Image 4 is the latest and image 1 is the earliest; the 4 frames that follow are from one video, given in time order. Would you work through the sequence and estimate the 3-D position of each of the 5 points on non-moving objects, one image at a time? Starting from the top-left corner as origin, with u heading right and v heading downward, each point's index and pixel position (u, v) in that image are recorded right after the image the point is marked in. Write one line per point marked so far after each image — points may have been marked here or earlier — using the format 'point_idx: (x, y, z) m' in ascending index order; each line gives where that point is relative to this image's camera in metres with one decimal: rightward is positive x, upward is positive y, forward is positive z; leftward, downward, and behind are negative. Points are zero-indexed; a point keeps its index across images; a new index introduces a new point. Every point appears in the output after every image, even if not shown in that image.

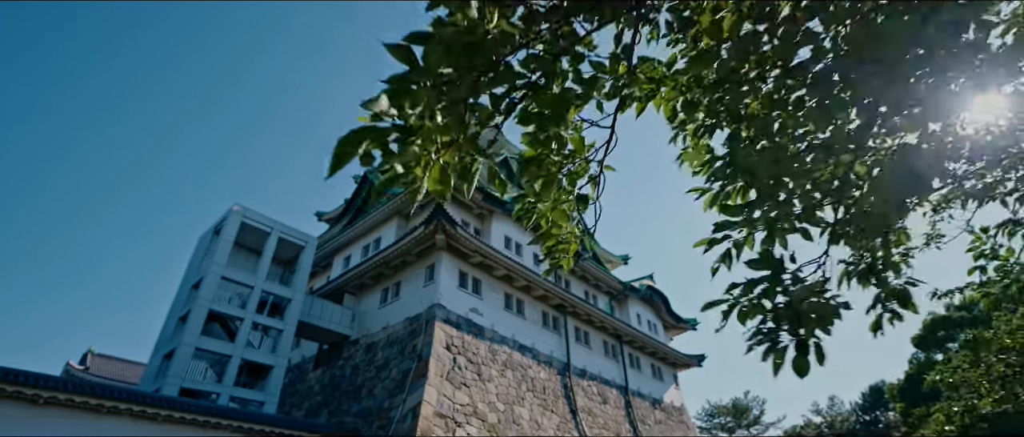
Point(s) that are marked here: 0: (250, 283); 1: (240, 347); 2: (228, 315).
0: (-8.1, -2.0, +15.1) m
1: (-7.8, -3.7, +14.0) m
2: (-8.4, -2.8, +14.4) m
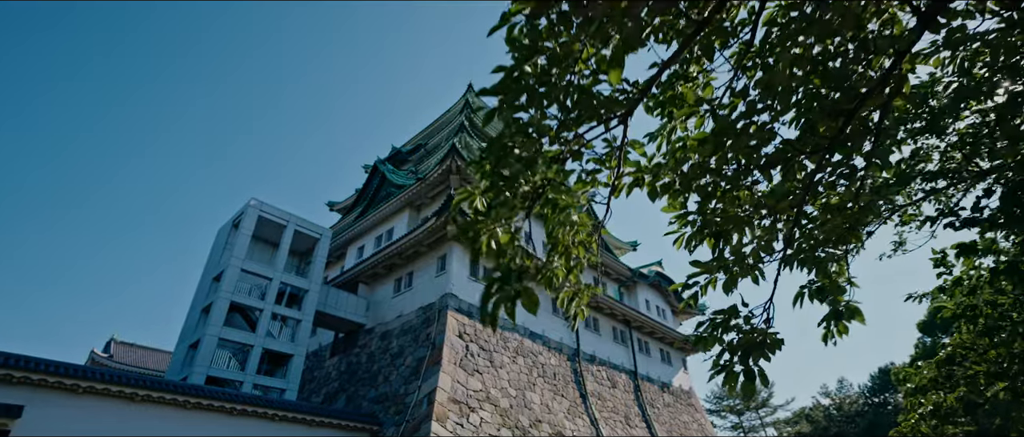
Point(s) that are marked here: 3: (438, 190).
0: (-7.8, -1.8, +15.6) m
1: (-7.5, -3.5, +14.5) m
2: (-8.1, -2.7, +14.9) m
3: (-2.8, +1.1, +18.8) m
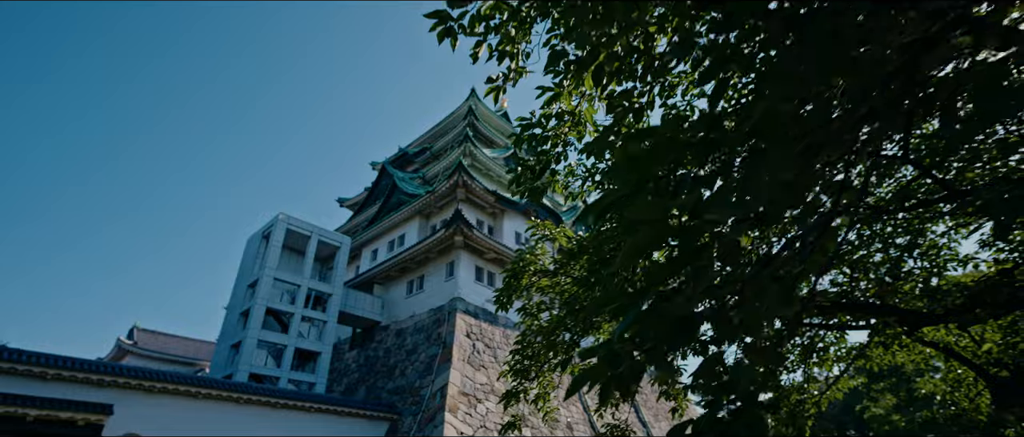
0: (-7.7, -2.3, +17.5) m
1: (-7.4, -4.0, +16.5) m
2: (-8.0, -3.2, +16.9) m
3: (-2.8, +0.8, +20.6) m
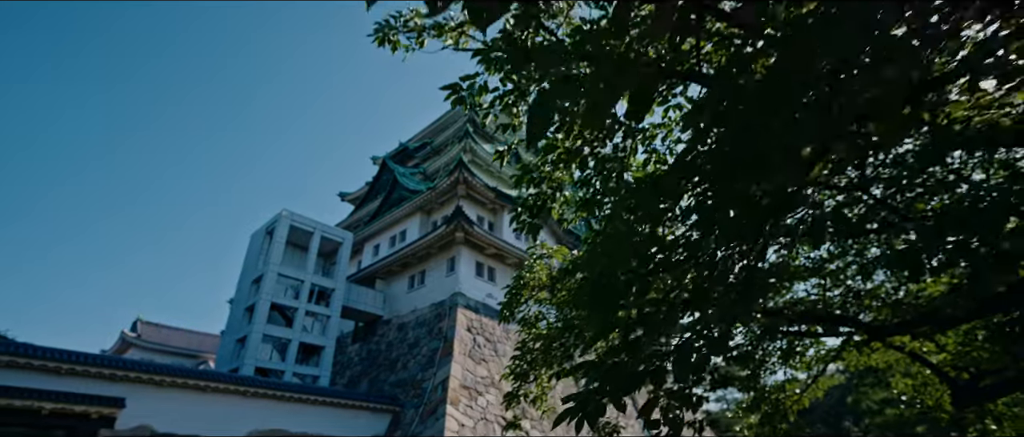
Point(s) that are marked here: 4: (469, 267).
0: (-7.7, -2.1, +17.8) m
1: (-7.4, -3.9, +16.9) m
2: (-8.0, -3.0, +17.2) m
3: (-2.8, +0.9, +20.9) m
4: (-1.7, -1.9, +18.9) m
